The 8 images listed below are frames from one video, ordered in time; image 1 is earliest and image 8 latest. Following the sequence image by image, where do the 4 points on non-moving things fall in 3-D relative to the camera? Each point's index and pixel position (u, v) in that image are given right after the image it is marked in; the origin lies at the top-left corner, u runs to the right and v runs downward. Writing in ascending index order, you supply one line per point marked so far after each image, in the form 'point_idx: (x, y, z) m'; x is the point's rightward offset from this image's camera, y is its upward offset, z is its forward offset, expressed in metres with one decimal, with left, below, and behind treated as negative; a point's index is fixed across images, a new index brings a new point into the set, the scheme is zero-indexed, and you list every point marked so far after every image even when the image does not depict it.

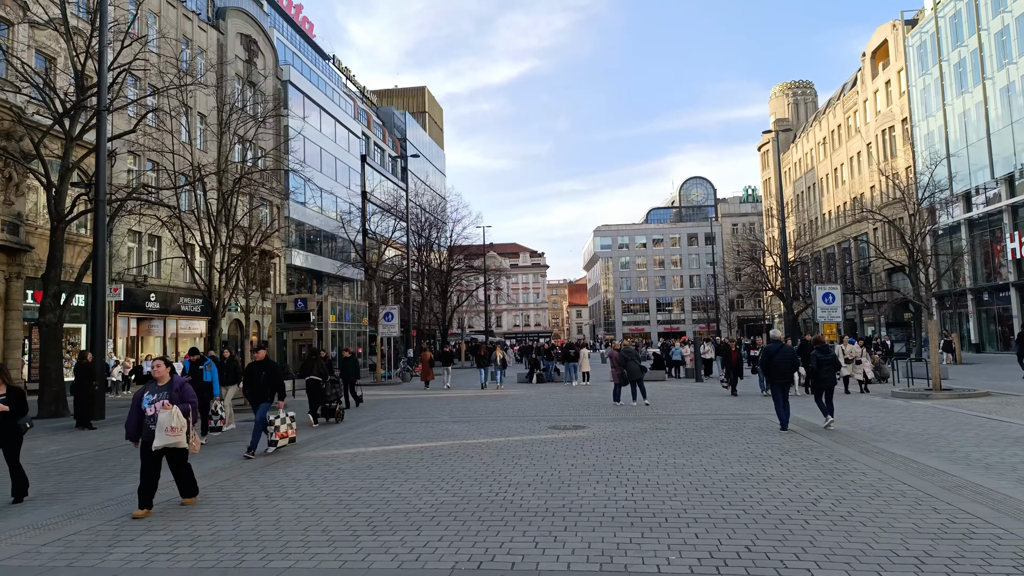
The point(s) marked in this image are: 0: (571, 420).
0: (+1.0, -2.3, +12.9) m
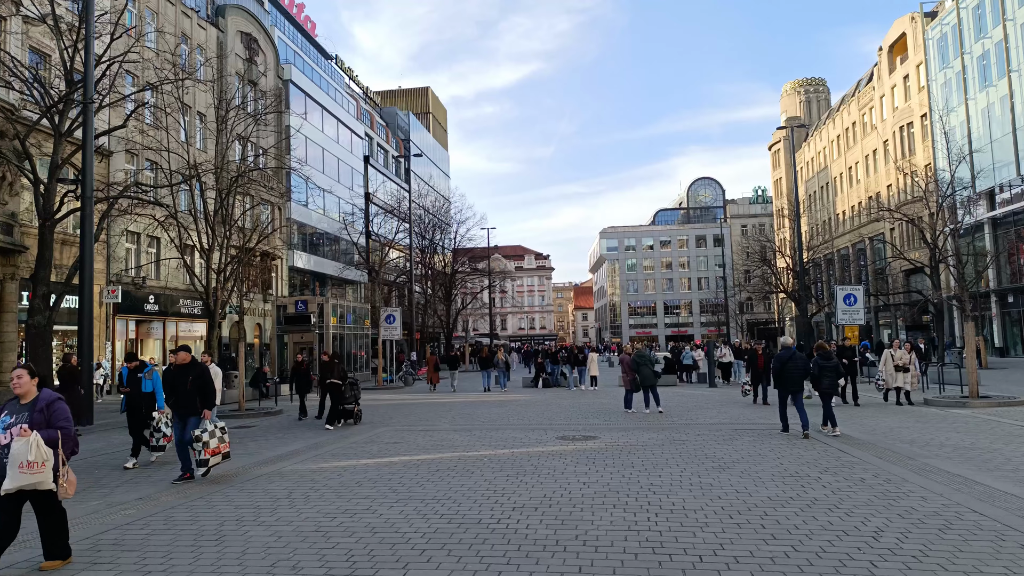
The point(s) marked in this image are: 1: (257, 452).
0: (+1.1, -2.3, +12.0) m
1: (-3.6, -2.3, +10.5) m
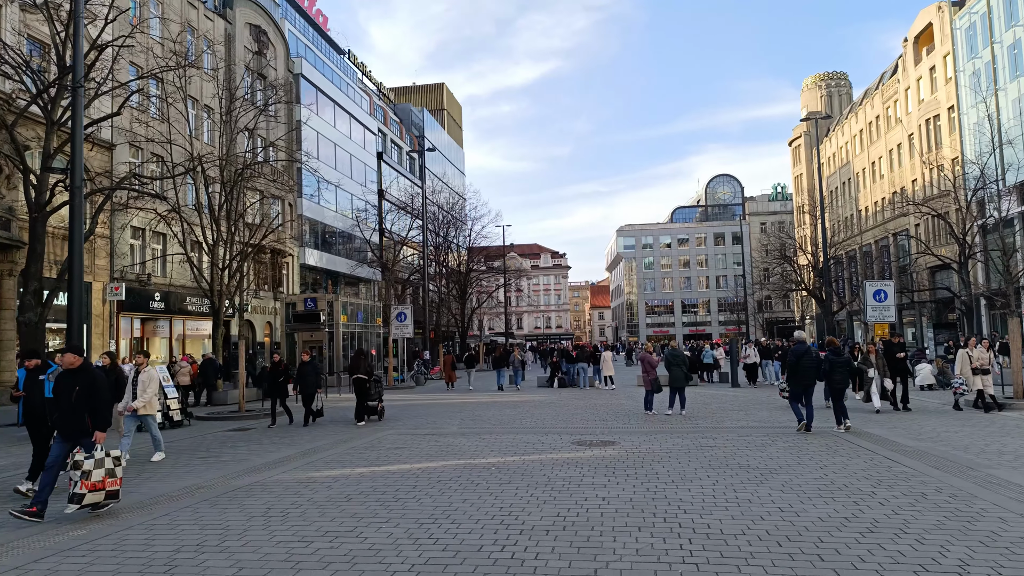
0: (+1.3, -2.2, +11.1) m
1: (-3.5, -2.2, +9.7) m
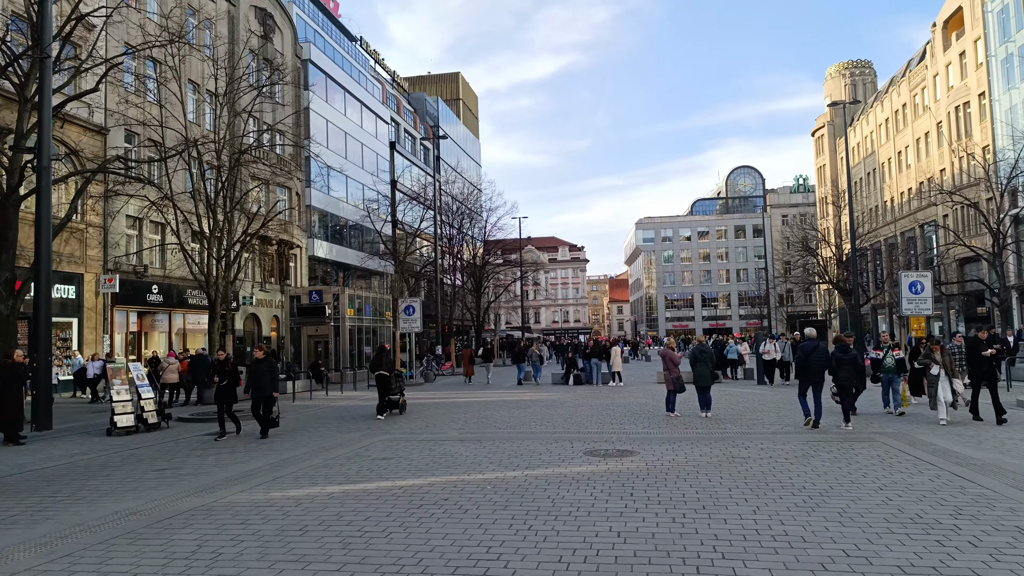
0: (+1.3, -2.0, +9.8) m
1: (-3.5, -2.1, +8.5) m
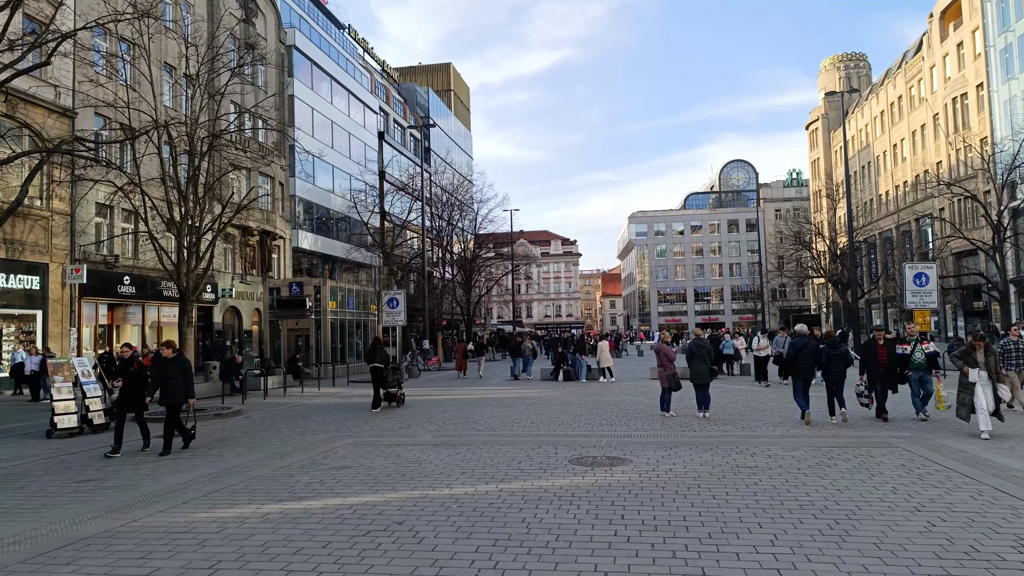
0: (+1.1, -1.8, +8.7) m
1: (-3.7, -1.9, +7.4) m
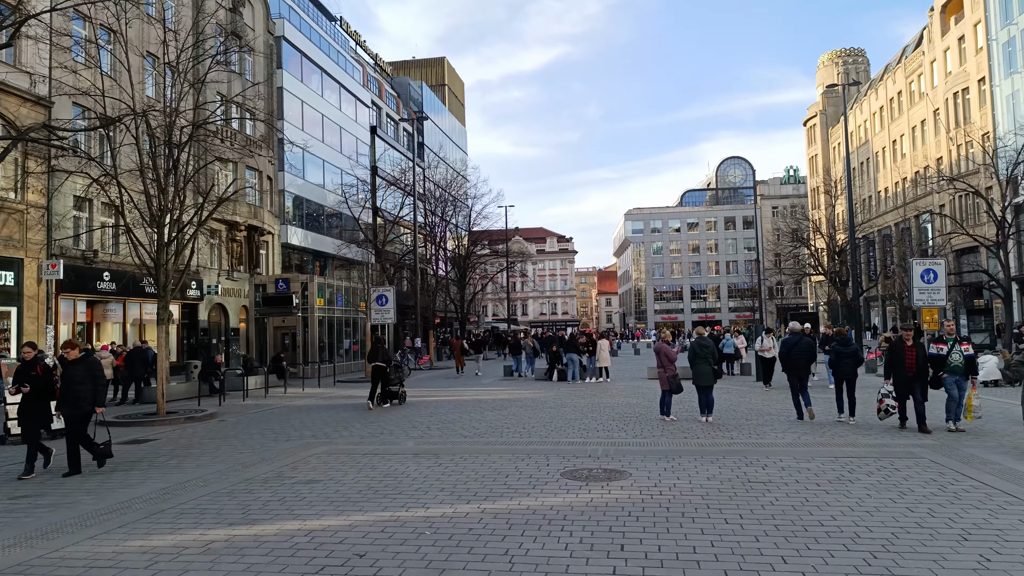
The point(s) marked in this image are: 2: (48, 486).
0: (+0.9, -1.8, +7.9) m
1: (-3.8, -1.9, +6.6) m
2: (-4.6, -1.9, +7.4) m
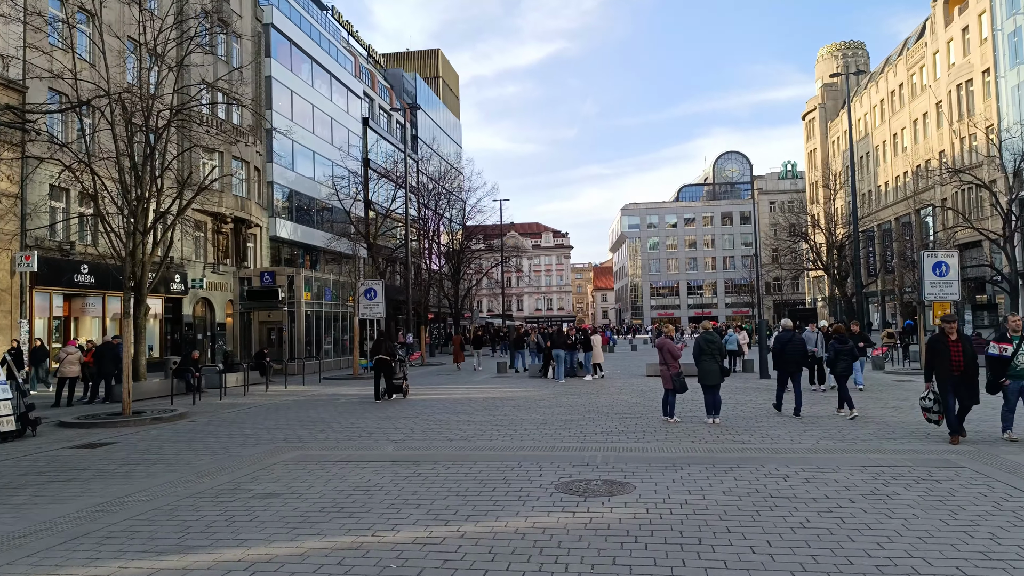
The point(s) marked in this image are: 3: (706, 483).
0: (+0.8, -1.7, +7.1) m
1: (-3.9, -1.7, +5.7) m
2: (-4.7, -1.8, +6.5) m
3: (+1.6, -1.6, +6.3) m
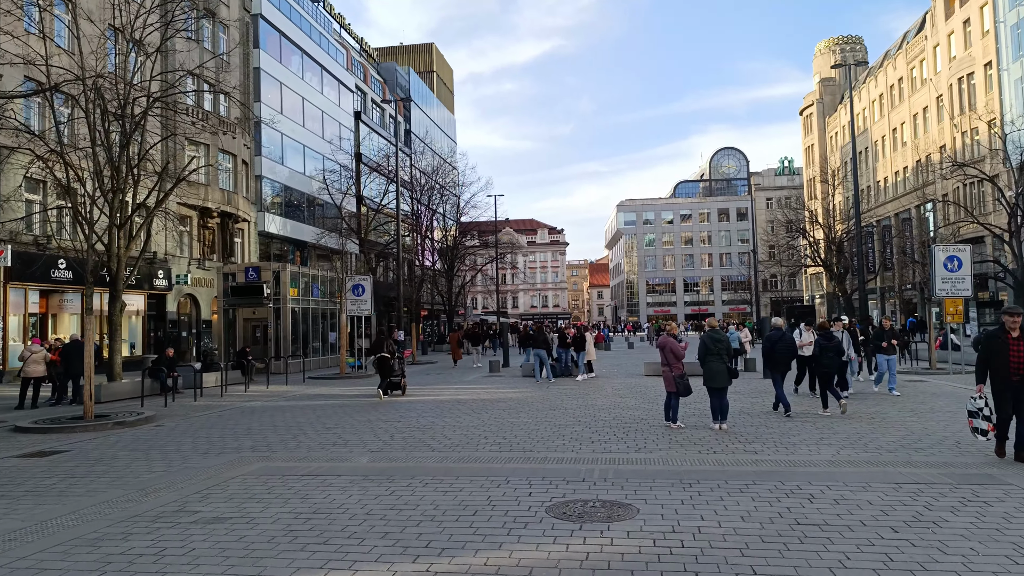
0: (+0.7, -1.6, +6.2) m
1: (-4.1, -1.7, +4.8) m
2: (-4.8, -1.8, +5.6) m
3: (+1.5, -1.6, +5.4) m
